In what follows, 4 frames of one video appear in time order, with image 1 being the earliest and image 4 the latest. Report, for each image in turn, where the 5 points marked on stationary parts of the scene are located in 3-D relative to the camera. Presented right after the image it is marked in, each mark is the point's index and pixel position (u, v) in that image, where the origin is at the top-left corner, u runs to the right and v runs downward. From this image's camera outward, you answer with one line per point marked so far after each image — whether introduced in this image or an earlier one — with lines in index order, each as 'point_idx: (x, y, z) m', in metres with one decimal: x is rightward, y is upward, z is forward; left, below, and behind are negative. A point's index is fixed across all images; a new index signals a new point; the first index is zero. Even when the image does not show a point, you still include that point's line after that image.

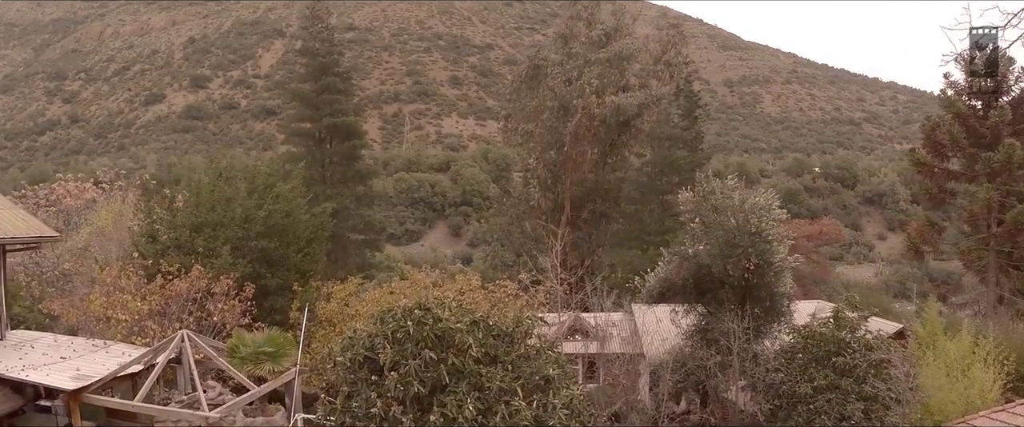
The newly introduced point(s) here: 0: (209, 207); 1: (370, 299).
0: (-7.9, +0.2, +17.7) m
1: (-3.3, -2.0, +16.6) m
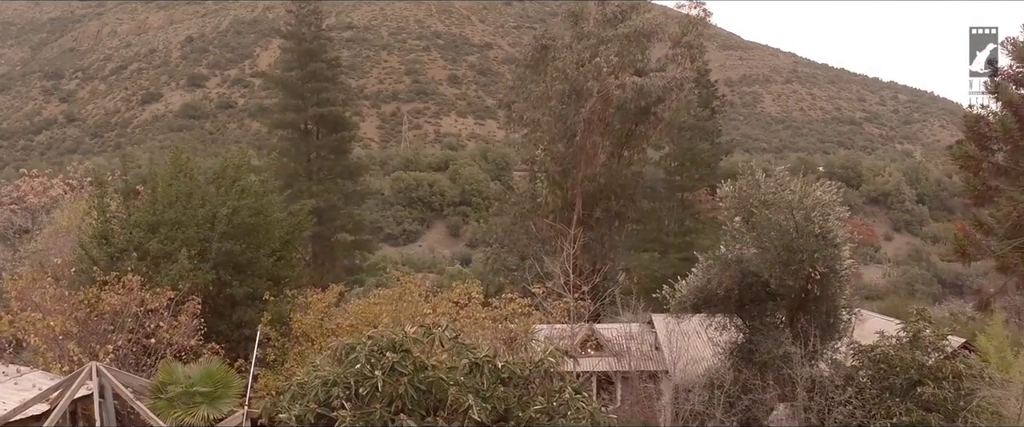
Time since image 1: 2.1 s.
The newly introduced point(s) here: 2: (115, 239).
0: (-7.7, +0.2, +15.2) m
1: (-3.2, -2.0, +14.2) m
2: (-8.9, -0.6, +15.2) m
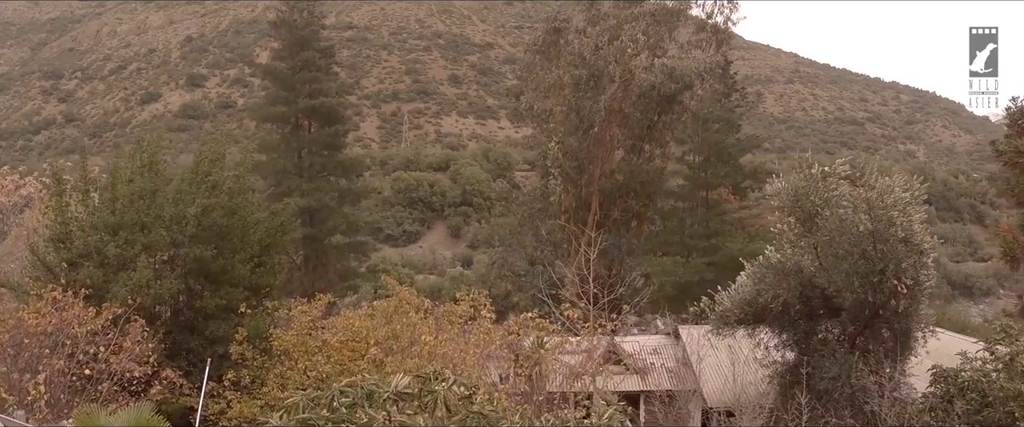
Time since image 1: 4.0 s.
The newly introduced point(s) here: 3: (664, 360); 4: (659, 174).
0: (-7.5, +0.2, +13.3) m
1: (-2.9, -2.0, +12.2) m
2: (-8.6, -0.6, +13.3) m
3: (+3.6, -3.5, +16.4) m
4: (+4.2, +1.1, +19.5) m
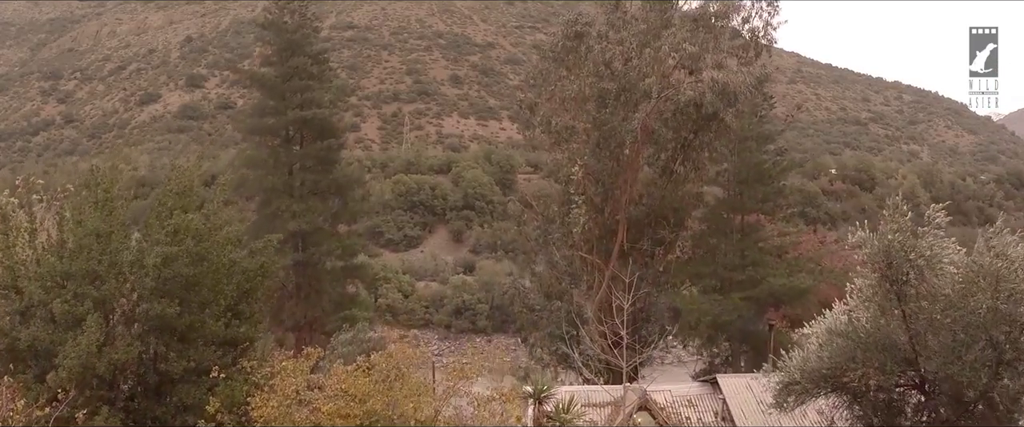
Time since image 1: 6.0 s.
0: (-7.1, -0.5, +11.2) m
1: (-2.6, -2.7, +10.2) m
2: (-8.3, -1.3, +11.2) m
3: (+4.0, -4.2, +14.3) m
4: (+4.6, +0.4, +17.4) m
